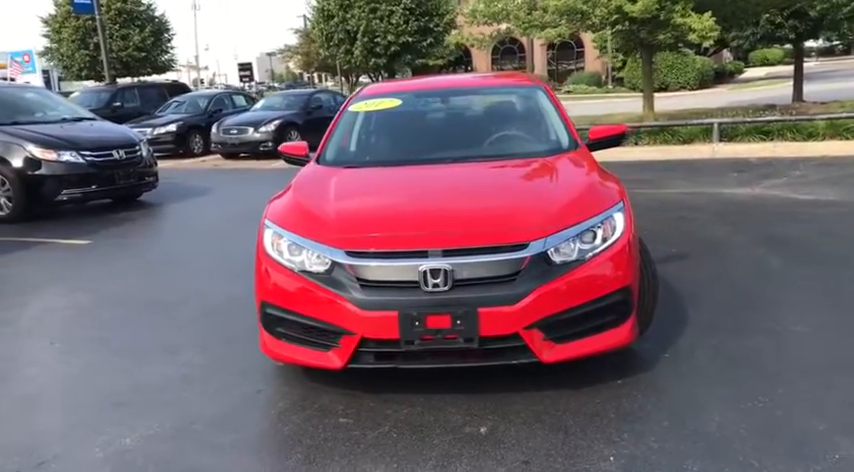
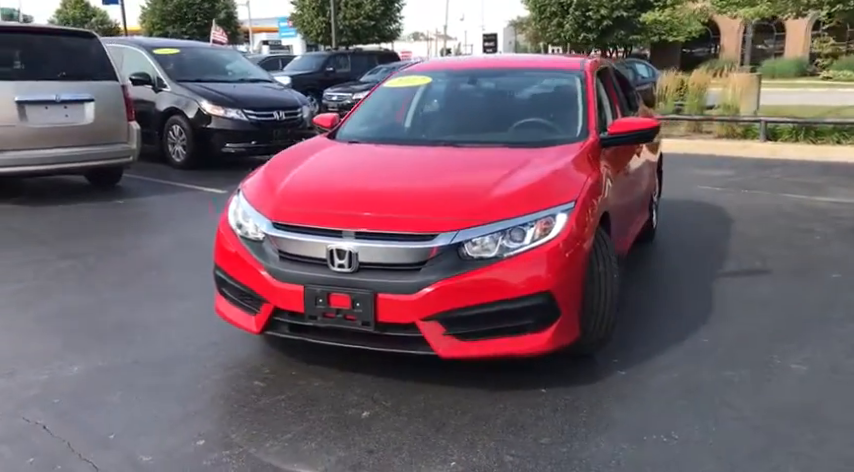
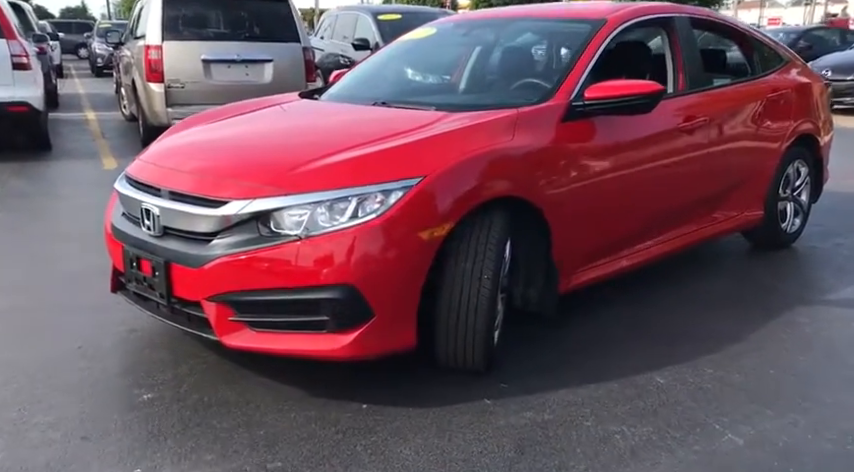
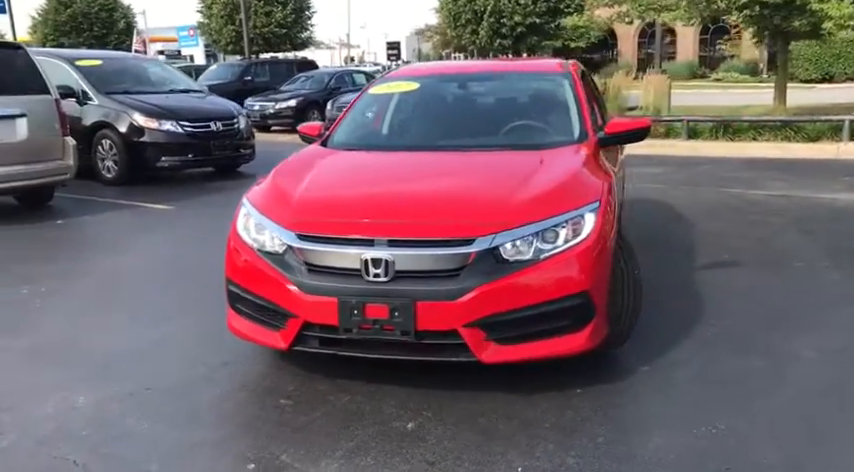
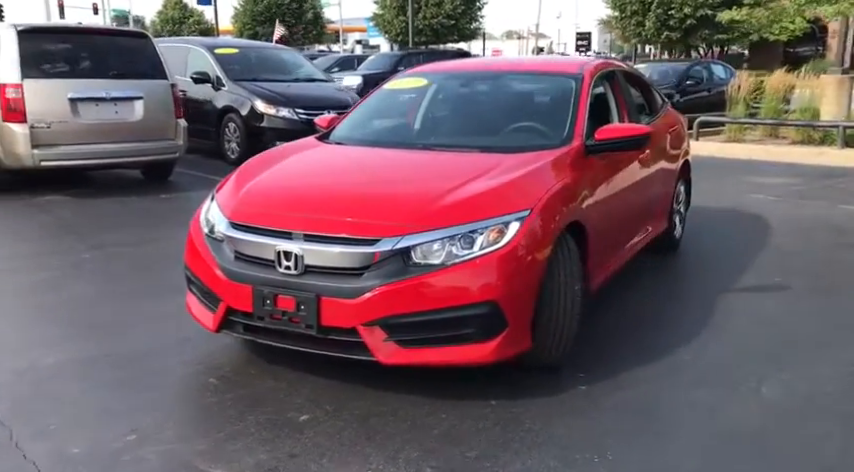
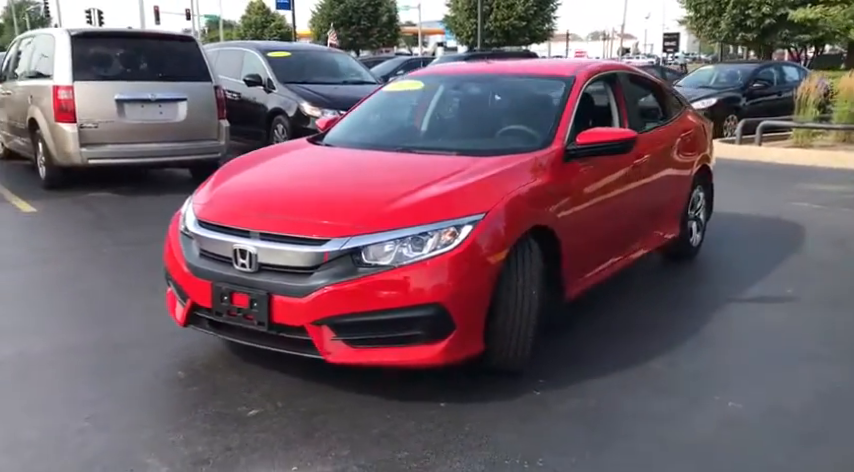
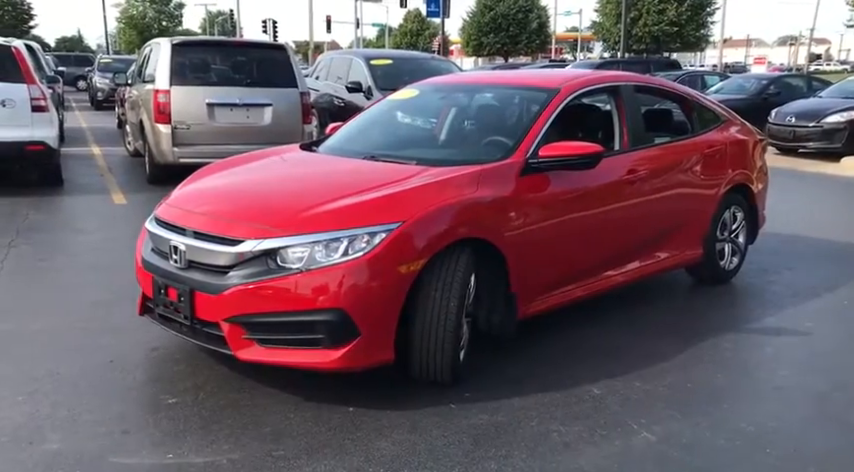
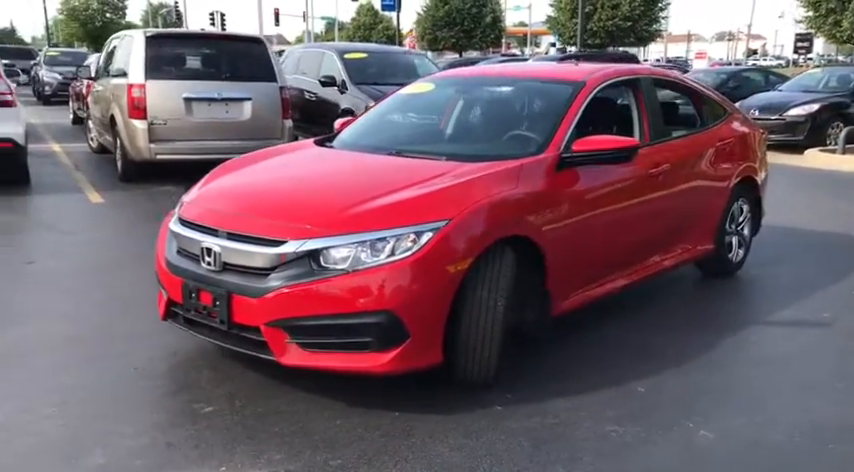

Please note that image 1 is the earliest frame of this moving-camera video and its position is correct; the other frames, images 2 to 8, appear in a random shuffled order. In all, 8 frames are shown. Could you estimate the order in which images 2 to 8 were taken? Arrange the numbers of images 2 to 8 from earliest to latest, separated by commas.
4, 2, 5, 6, 8, 7, 3
